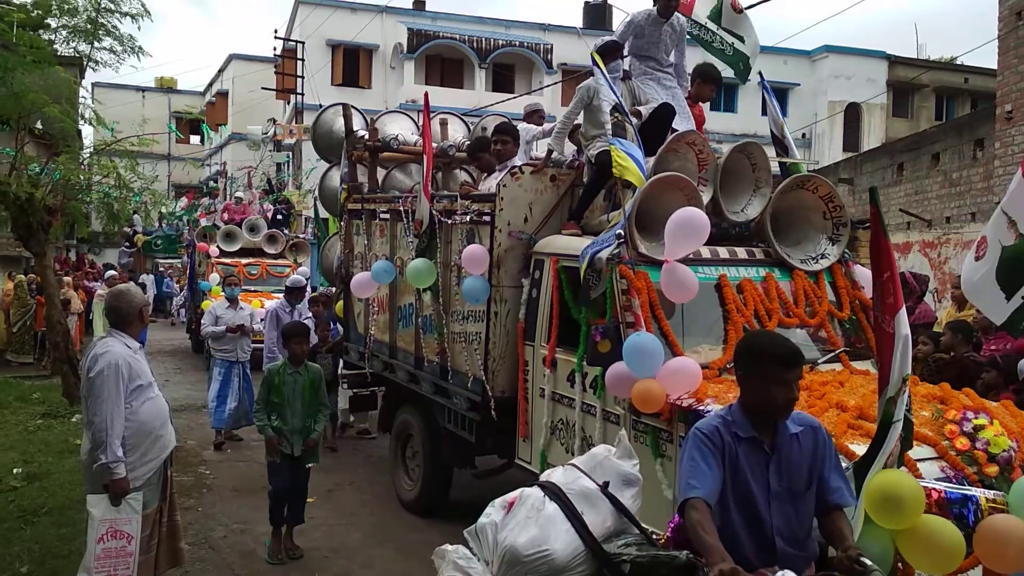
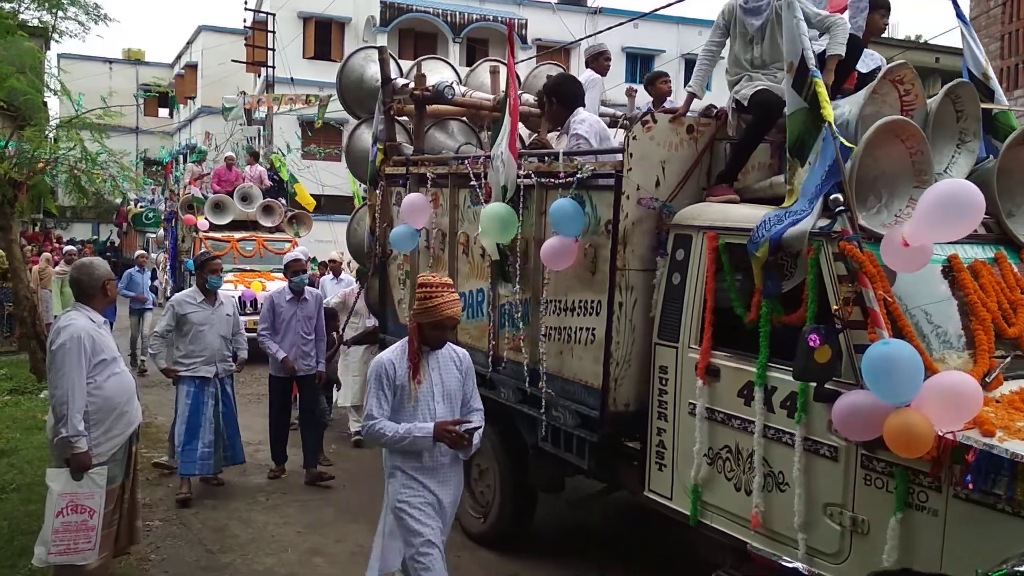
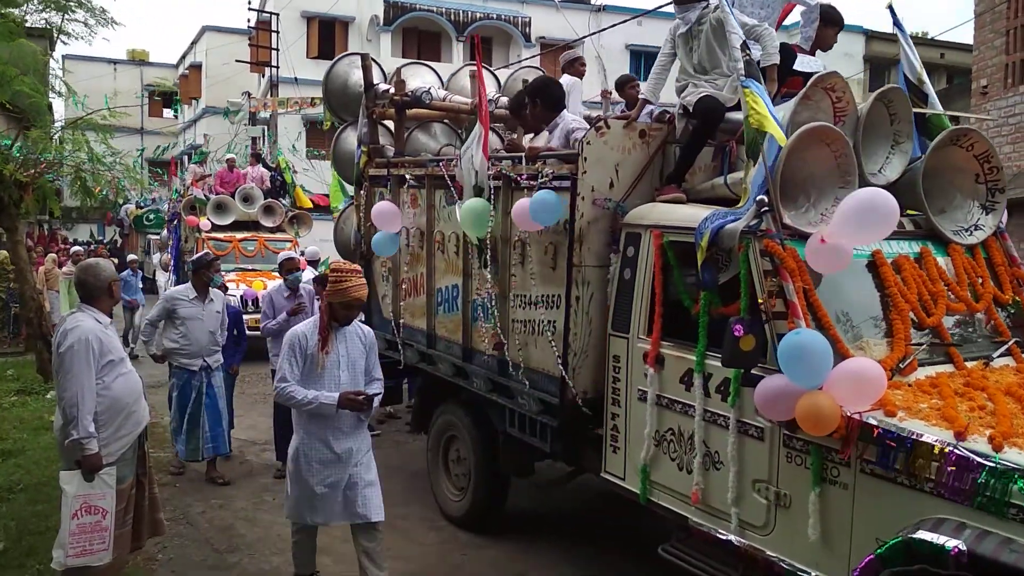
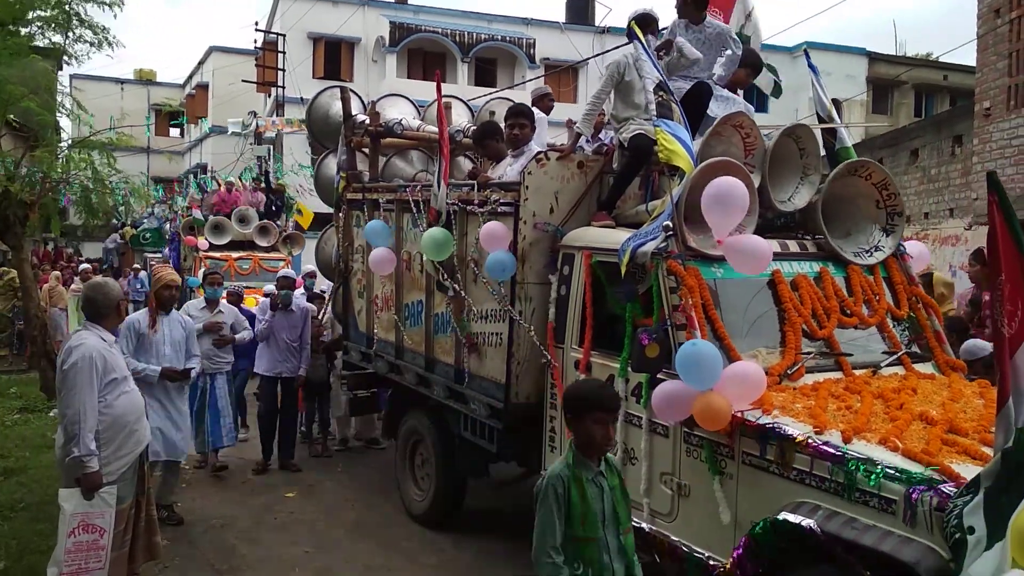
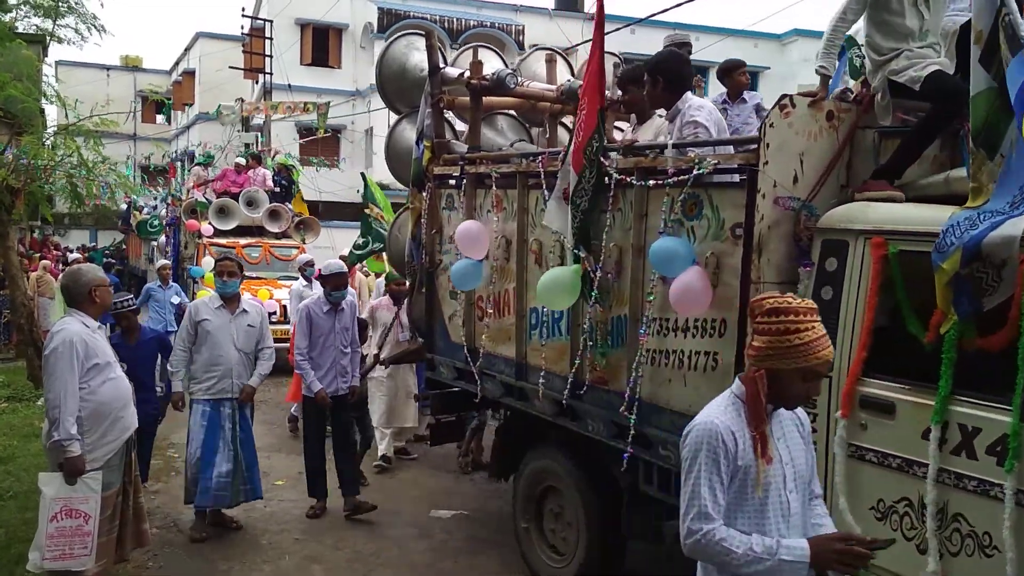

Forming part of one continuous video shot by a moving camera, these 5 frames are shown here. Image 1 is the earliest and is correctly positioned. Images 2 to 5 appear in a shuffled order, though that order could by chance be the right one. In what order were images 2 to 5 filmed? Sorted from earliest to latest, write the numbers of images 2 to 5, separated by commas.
4, 3, 2, 5
